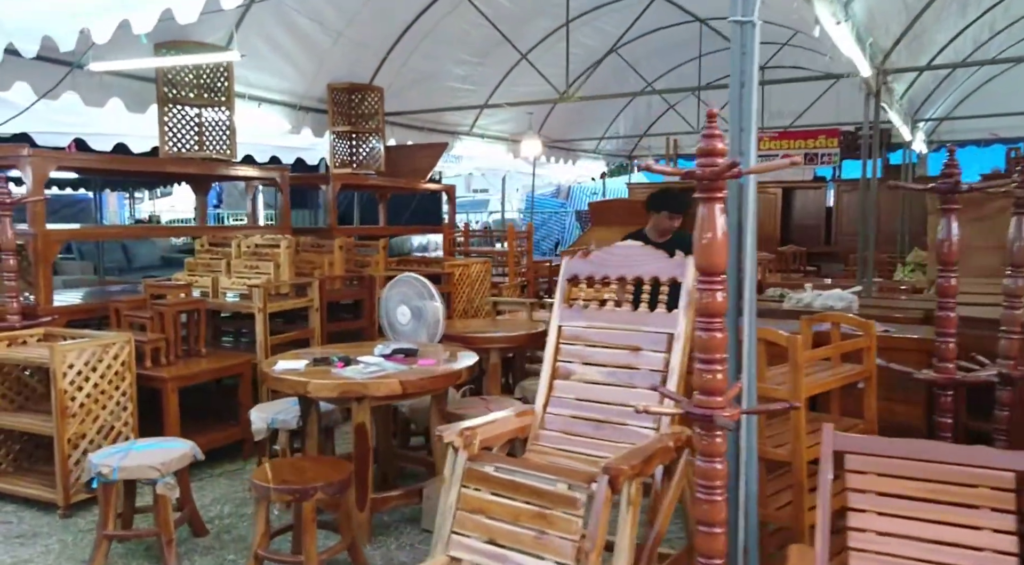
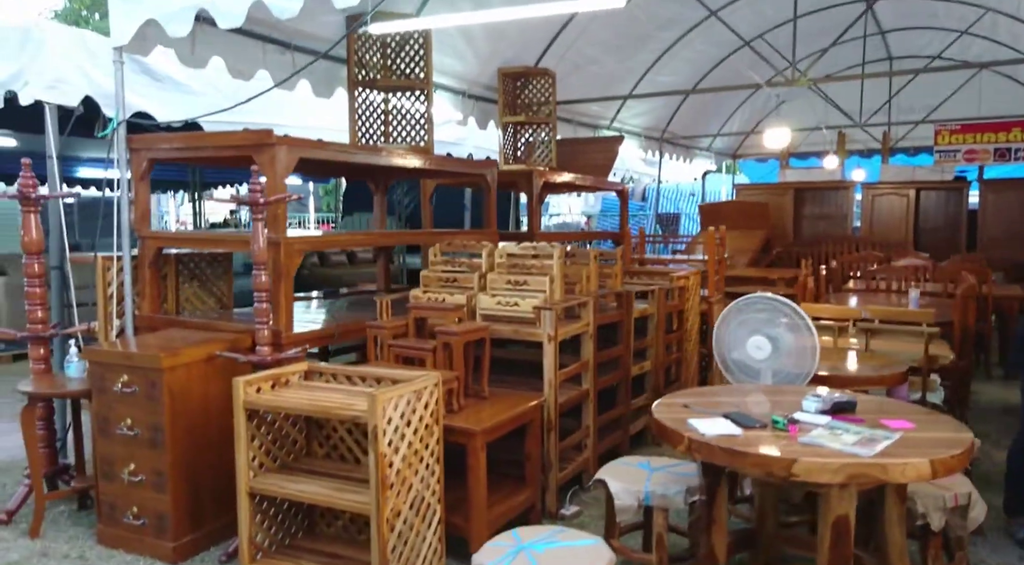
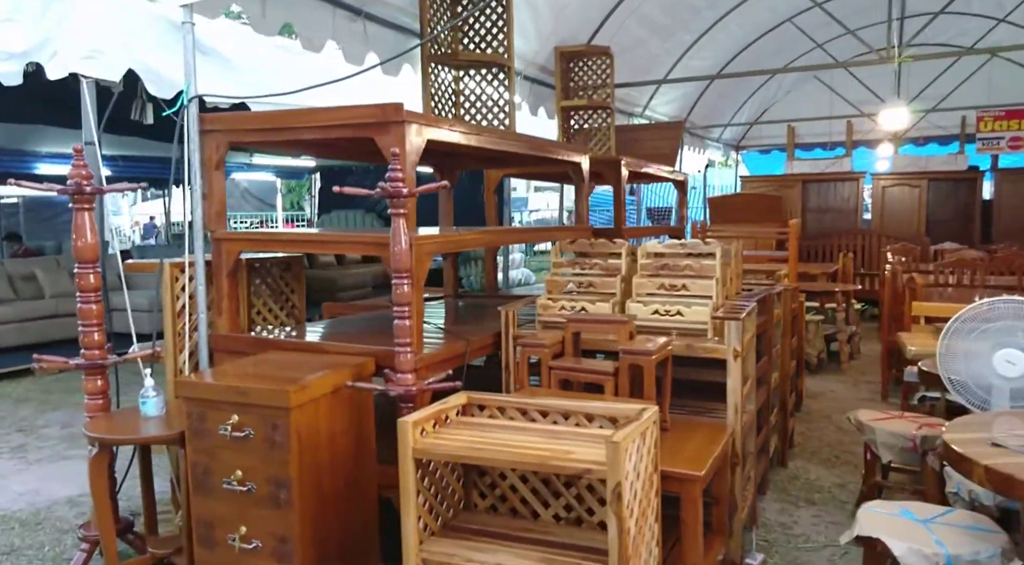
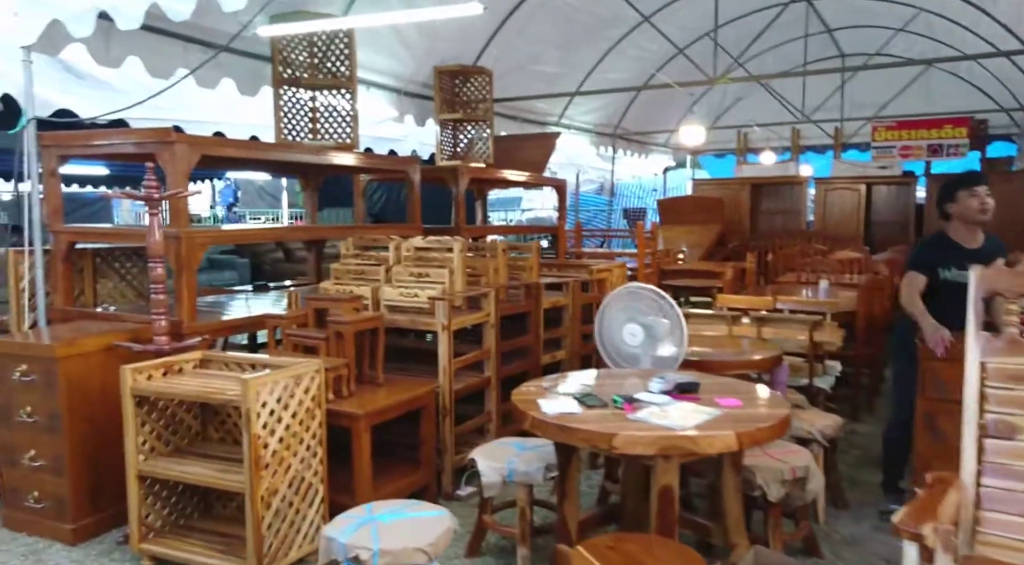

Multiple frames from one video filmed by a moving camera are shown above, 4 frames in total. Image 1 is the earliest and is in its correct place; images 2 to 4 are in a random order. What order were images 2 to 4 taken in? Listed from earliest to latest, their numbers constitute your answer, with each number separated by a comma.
4, 2, 3
